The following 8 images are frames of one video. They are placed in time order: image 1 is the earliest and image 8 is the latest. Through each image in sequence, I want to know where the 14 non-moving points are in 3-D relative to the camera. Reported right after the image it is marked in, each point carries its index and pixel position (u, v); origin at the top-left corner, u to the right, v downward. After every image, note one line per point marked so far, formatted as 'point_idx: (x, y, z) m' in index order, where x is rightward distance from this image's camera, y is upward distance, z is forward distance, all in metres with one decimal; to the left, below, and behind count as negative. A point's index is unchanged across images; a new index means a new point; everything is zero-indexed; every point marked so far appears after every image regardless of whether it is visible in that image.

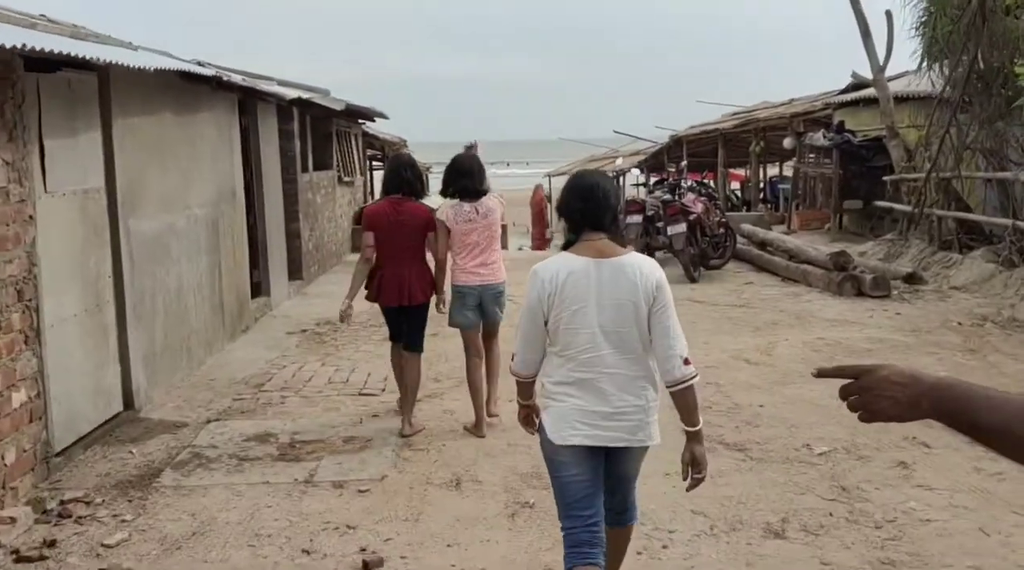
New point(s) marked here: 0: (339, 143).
0: (-2.8, +2.3, +13.8) m
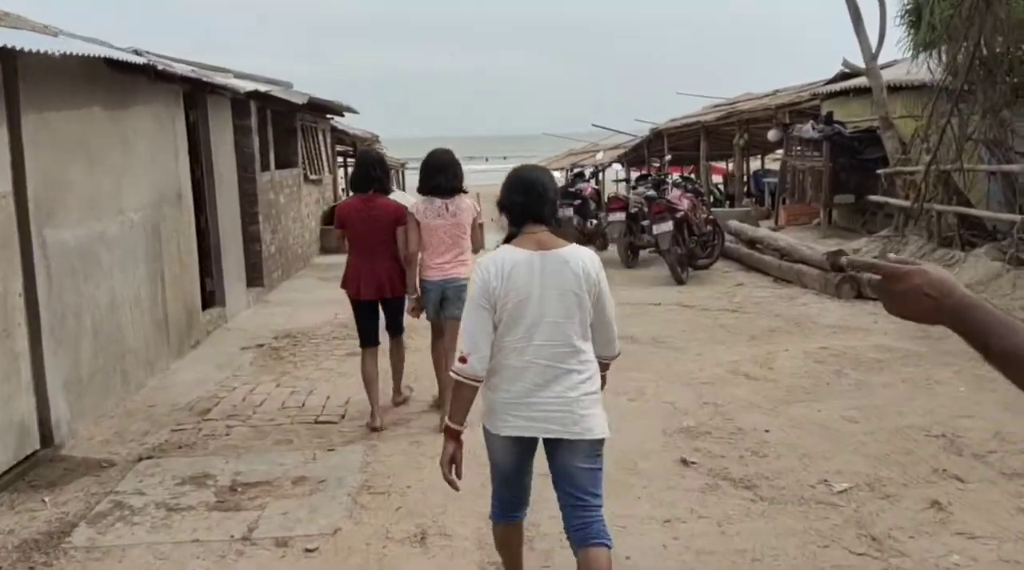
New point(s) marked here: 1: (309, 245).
0: (-3.2, +2.2, +13.0) m
1: (-3.1, +0.6, +12.9) m
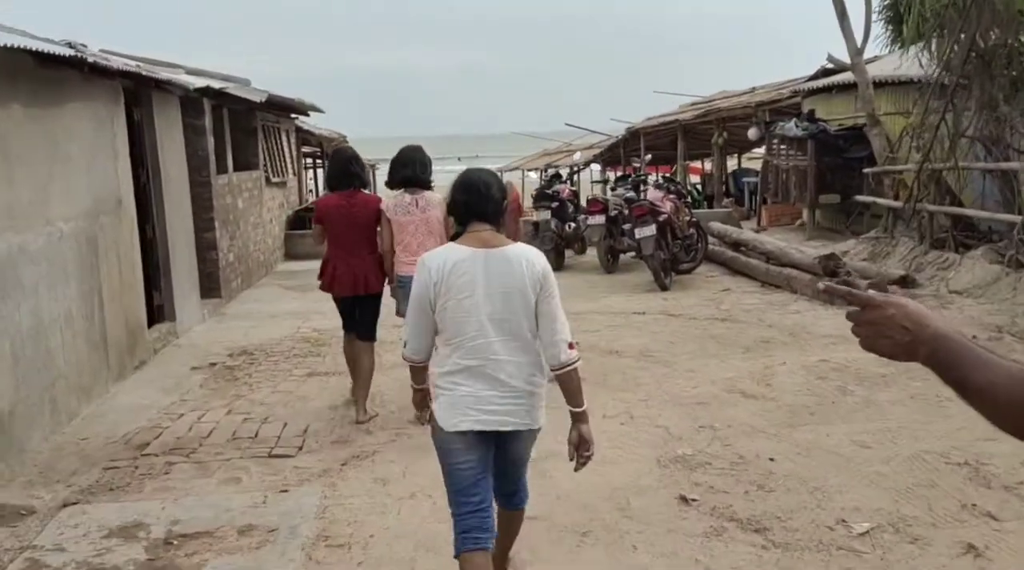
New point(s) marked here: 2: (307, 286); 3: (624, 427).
0: (-3.6, +2.1, +12.4) m
1: (-3.5, +0.5, +12.2) m
2: (-2.6, 0.0, +10.8) m
3: (+0.7, -0.9, +5.2) m
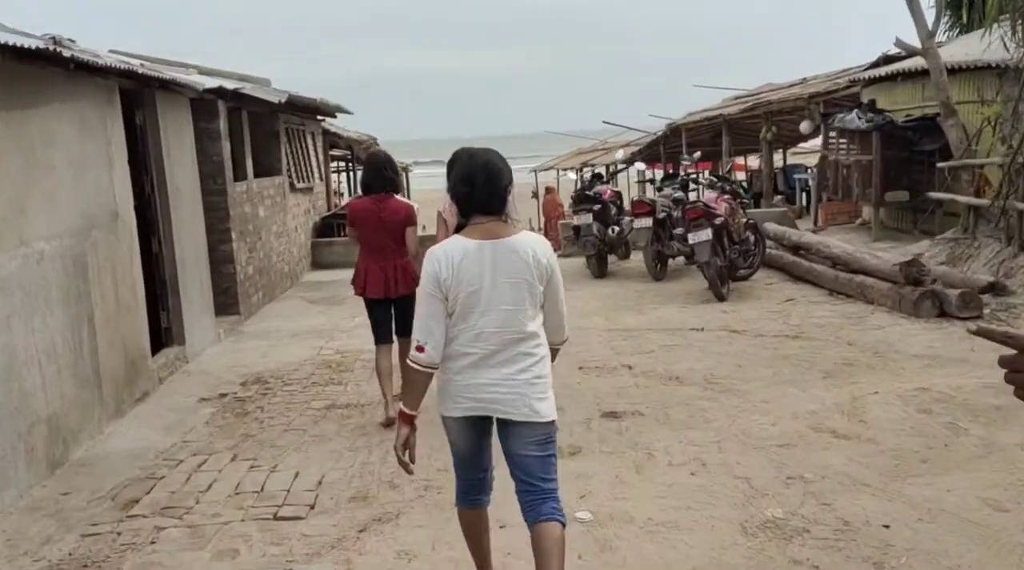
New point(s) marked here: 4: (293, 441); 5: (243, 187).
0: (-3.1, +2.0, +11.7) m
1: (-2.9, +0.3, +11.5) m
2: (-2.2, -0.2, +10.1) m
3: (+0.9, -1.0, +4.3) m
4: (-1.3, -0.9, +5.1) m
5: (-2.9, +1.0, +9.1) m
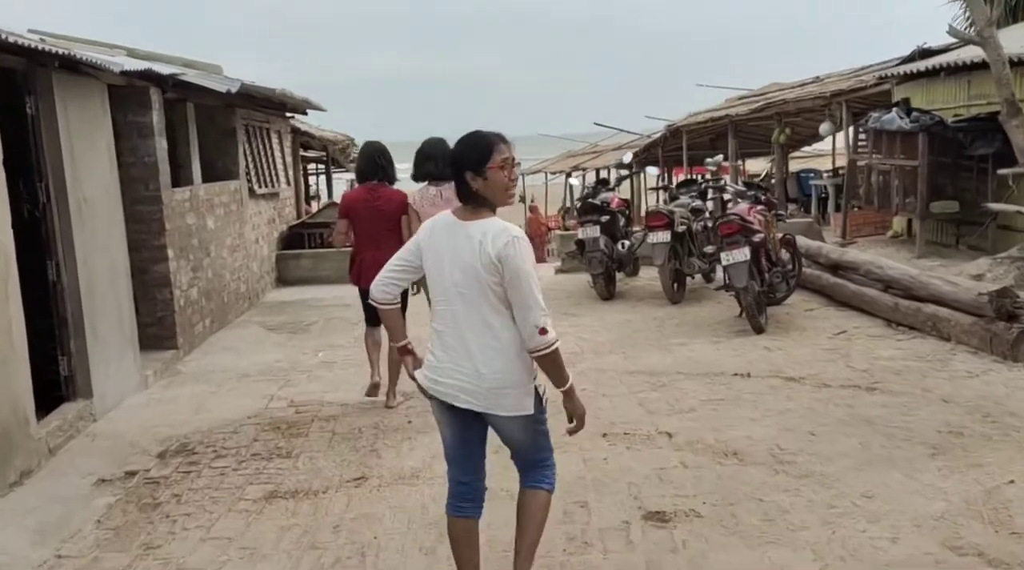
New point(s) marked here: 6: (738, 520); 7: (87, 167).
0: (-3.1, +1.7, +10.2) m
1: (-3.0, +0.1, +10.0) m
2: (-2.2, -0.4, +8.6) m
3: (+1.0, -1.2, +2.9) m
4: (-1.3, -1.2, +3.6) m
5: (-2.9, +0.8, +7.6) m
6: (+1.0, -1.0, +3.7) m
7: (-2.8, +0.8, +5.6) m
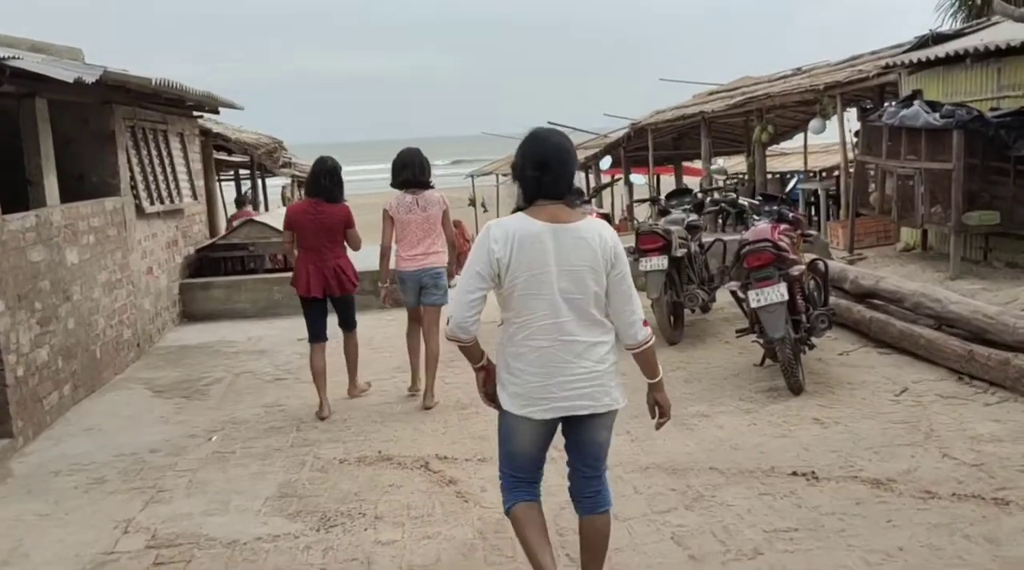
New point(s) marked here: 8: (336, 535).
0: (-3.6, +1.3, +8.2) m
1: (-3.4, -0.3, +8.1) m
2: (-2.5, -0.8, +6.7) m
3: (+1.0, -1.5, +1.1) m
4: (-1.3, -1.5, +1.8) m
5: (-3.2, +0.4, +5.6) m
6: (+1.0, -1.3, +2.0) m
7: (-2.9, +0.4, +3.6) m
8: (-0.8, -1.1, +3.8) m
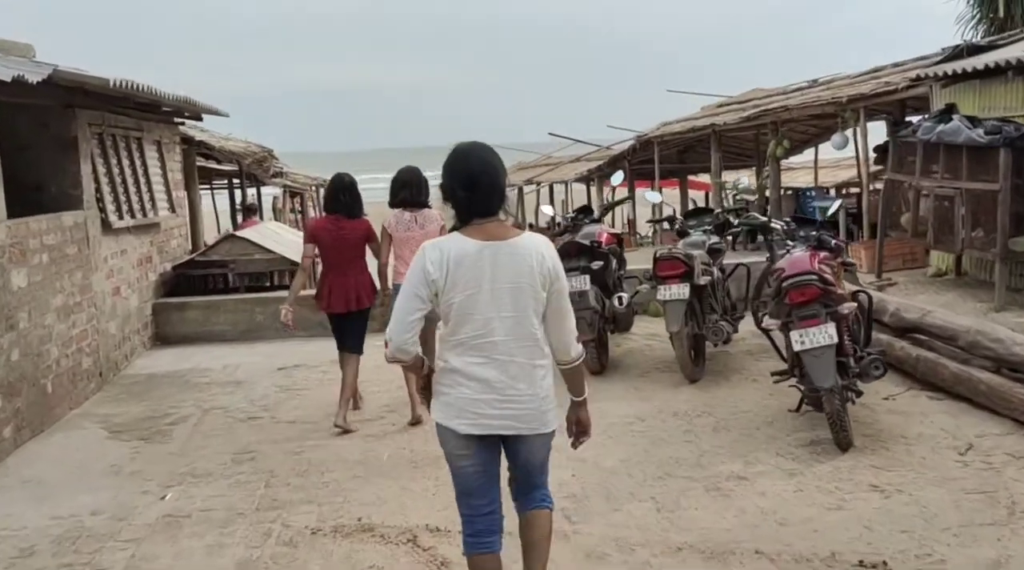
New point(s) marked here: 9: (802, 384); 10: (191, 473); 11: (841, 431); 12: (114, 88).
0: (-3.6, +1.1, +7.5) m
1: (-3.4, -0.5, +7.3) m
2: (-2.5, -1.0, +6.0) m
3: (+1.0, -1.7, +0.4) m
4: (-1.3, -1.7, +1.0) m
5: (-3.2, +0.3, +4.9) m
6: (+1.0, -1.5, +1.3) m
7: (-2.9, +0.3, +2.9) m
8: (-0.8, -1.3, +3.1) m
9: (+1.6, -0.6, +4.8) m
10: (-1.8, -1.1, +4.9) m
11: (+1.8, -0.8, +4.6) m
12: (-3.0, +1.5, +6.5) m
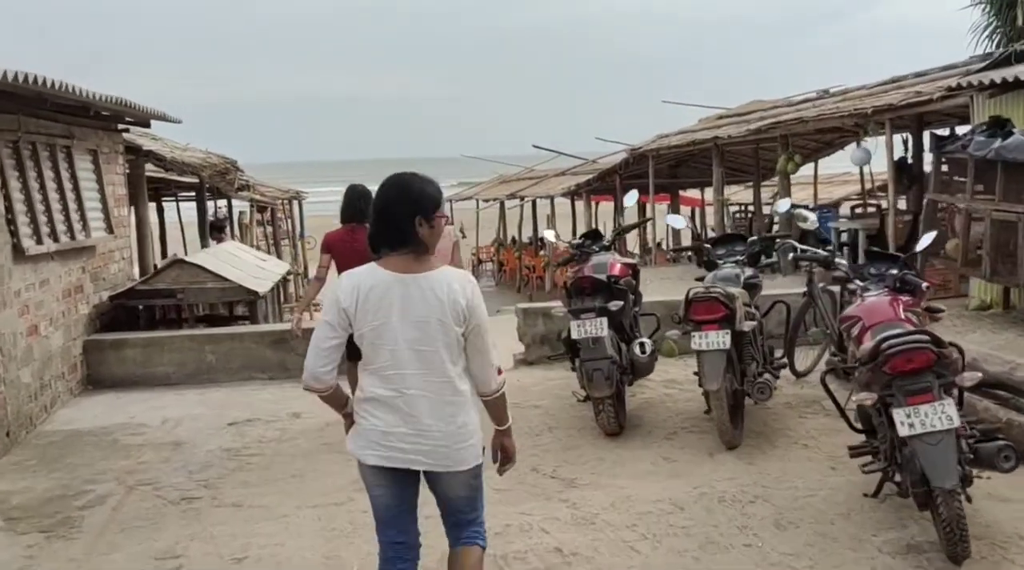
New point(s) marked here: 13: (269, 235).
0: (-3.6, +0.9, +6.3) m
1: (-3.4, -0.8, +6.1) m
2: (-2.5, -1.2, +4.7) m
3: (+1.2, -1.9, -0.7) m
4: (-1.1, -1.9, -0.2) m
5: (-3.1, 0.0, +3.7) m
6: (+1.1, -1.7, +0.1) m
7: (-2.8, 0.0, +1.6) m
8: (-0.7, -1.5, +1.9) m
9: (+1.7, -0.8, +3.6) m
10: (-1.8, -1.3, +3.7) m
11: (+1.8, -1.0, +3.5) m
12: (-3.0, +1.2, +5.2) m
13: (-5.7, +1.2, +20.1) m
